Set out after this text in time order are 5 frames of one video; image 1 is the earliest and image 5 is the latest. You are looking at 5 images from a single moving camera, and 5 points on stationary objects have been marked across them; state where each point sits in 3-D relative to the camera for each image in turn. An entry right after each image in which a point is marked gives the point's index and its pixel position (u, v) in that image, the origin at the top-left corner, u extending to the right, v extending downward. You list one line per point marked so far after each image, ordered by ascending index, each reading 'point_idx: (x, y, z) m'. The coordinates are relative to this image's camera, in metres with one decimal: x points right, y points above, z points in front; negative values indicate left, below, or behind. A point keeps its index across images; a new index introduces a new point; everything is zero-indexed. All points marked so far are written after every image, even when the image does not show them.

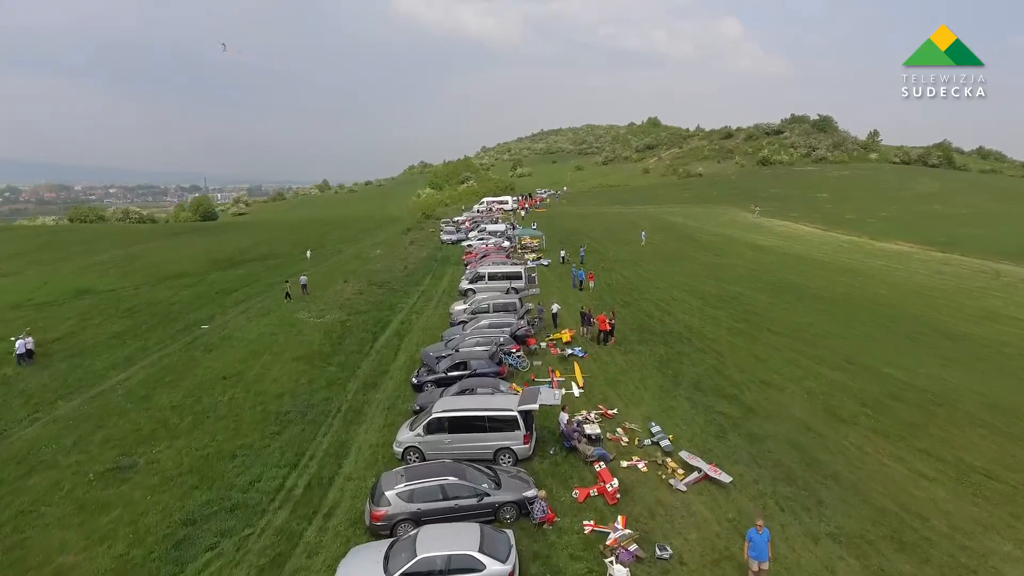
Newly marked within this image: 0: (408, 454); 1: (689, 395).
0: (-2.2, -3.4, +15.5) m
1: (+4.6, -2.8, +19.5) m
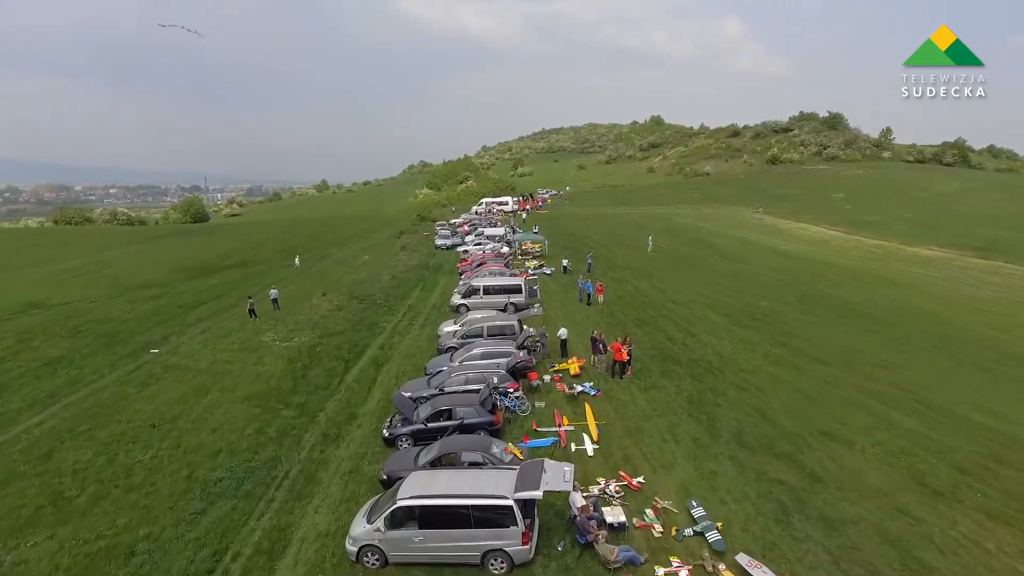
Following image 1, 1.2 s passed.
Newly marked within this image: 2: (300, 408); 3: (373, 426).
0: (-2.2, -4.0, +11.4) m
1: (+4.5, -3.4, +15.3) m
2: (-5.2, -3.0, +18.5) m
3: (-3.2, -3.2, +17.2) m
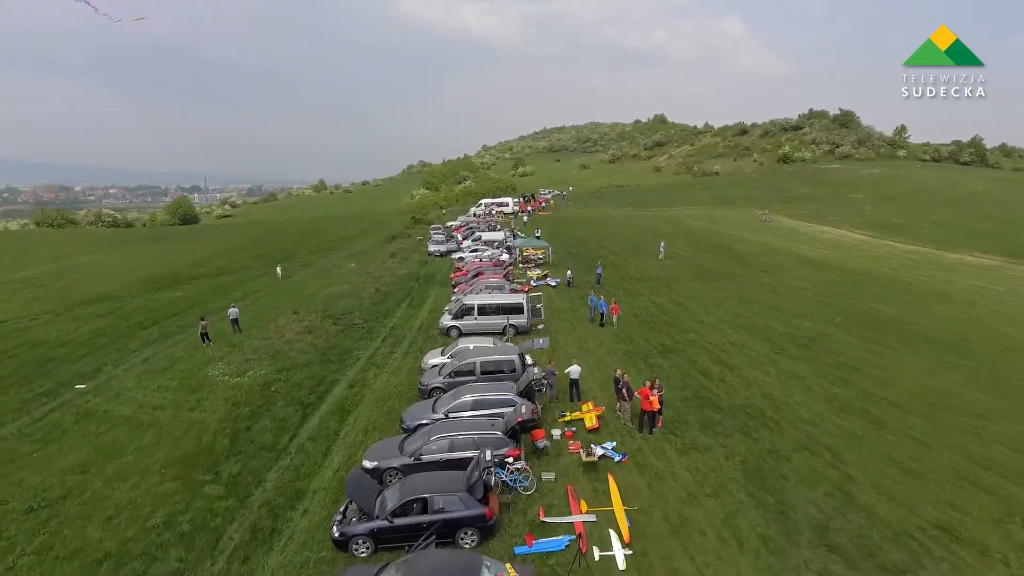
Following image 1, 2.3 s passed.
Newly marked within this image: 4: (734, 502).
0: (-2.3, -4.7, +6.9) m
1: (+4.5, -4.0, +10.9) m
2: (-5.2, -3.6, +14.0) m
3: (-3.2, -3.8, +12.7) m
4: (+3.8, -3.7, +12.9) m
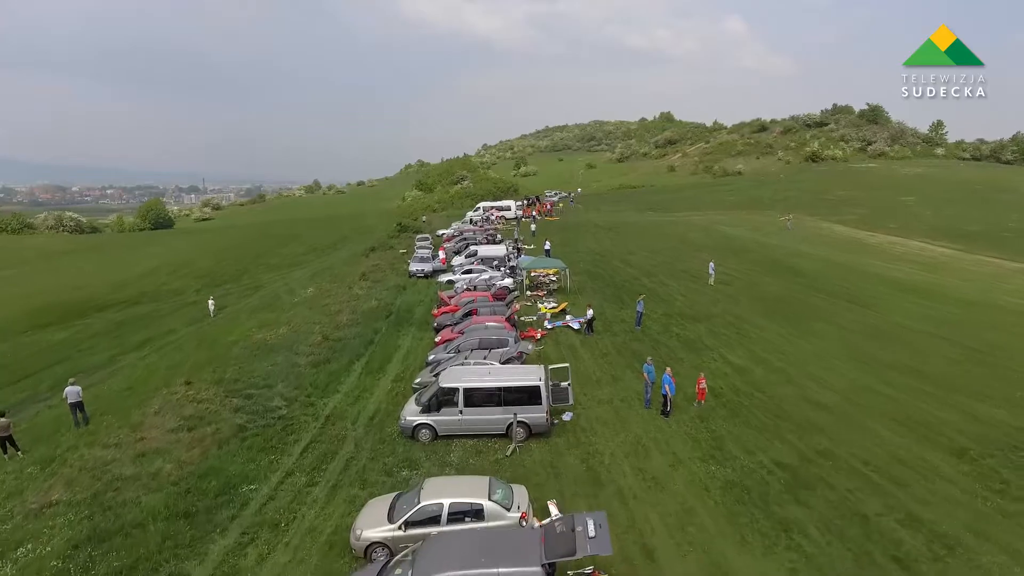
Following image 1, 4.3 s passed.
0: (-2.1, -6.1, -3.1) m
1: (+4.7, -5.5, +0.9) m
2: (-5.0, -5.1, +4.0) m
3: (-3.0, -5.3, +2.7) m
4: (+4.0, -5.1, +2.9) m
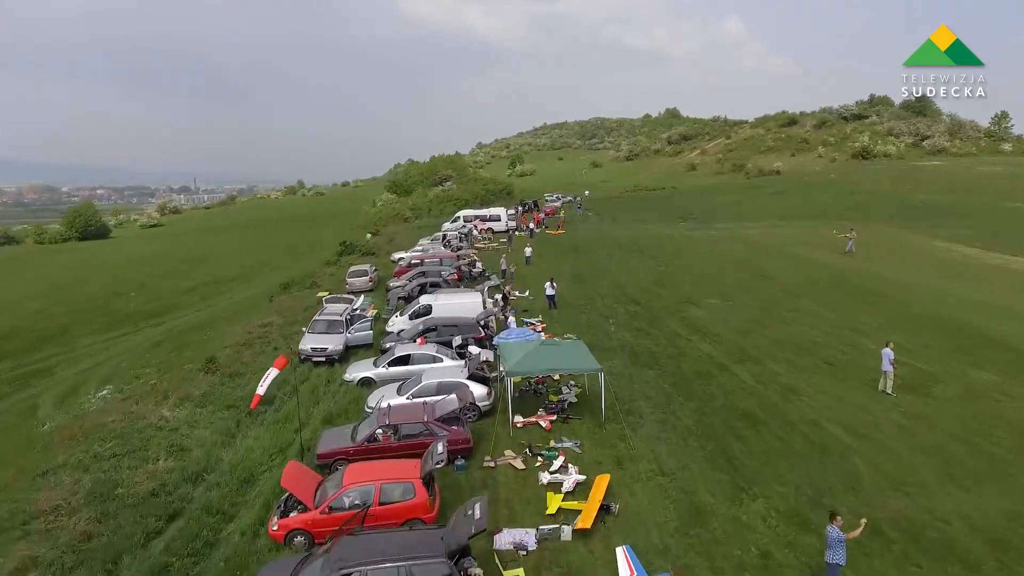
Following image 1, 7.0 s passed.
0: (-2.6, -8.6, -19.4) m
1: (+4.2, -7.9, -15.4) m
2: (-5.5, -7.5, -12.3) m
3: (-3.5, -7.7, -13.6) m
4: (+3.5, -7.6, -13.3) m
